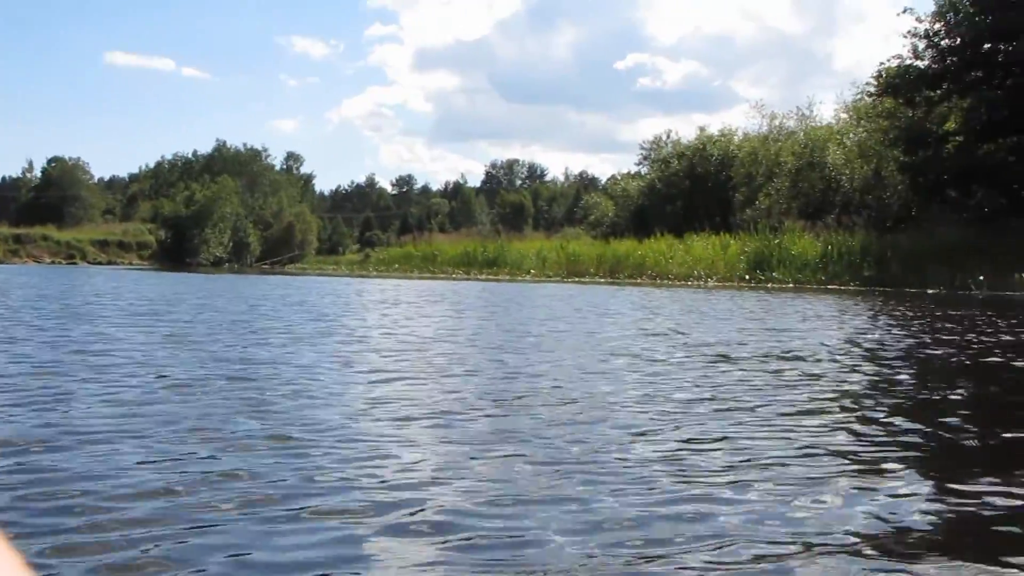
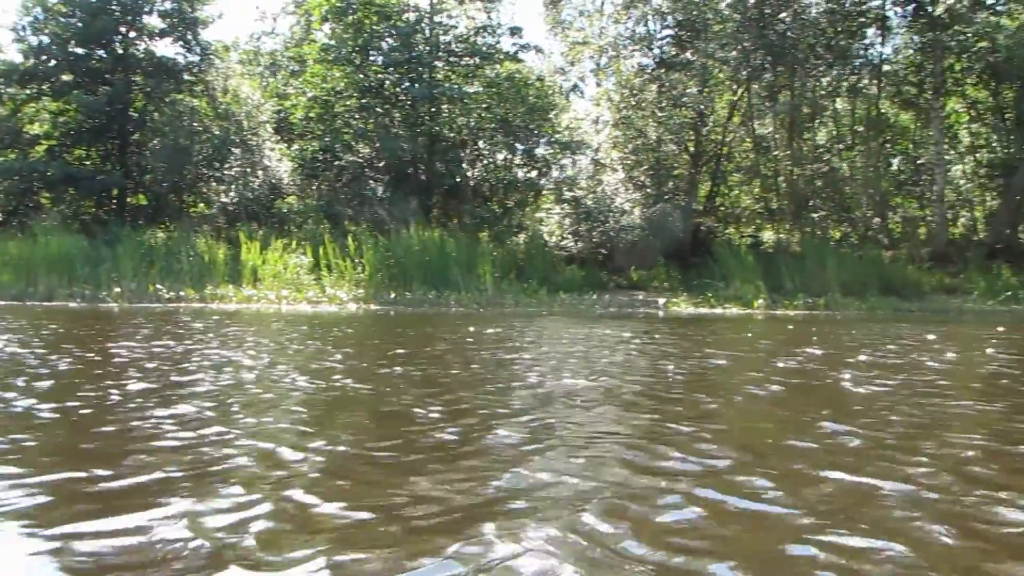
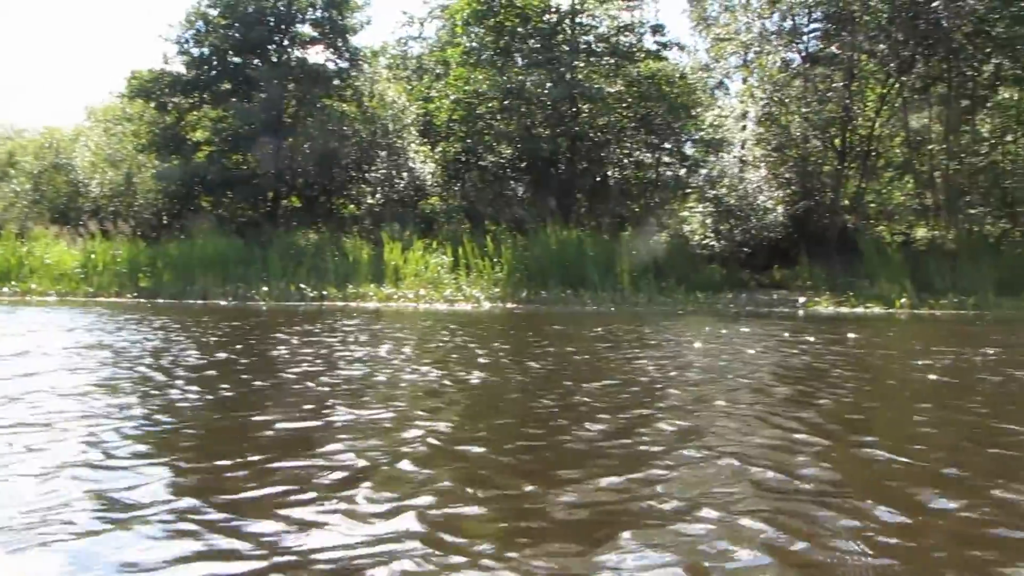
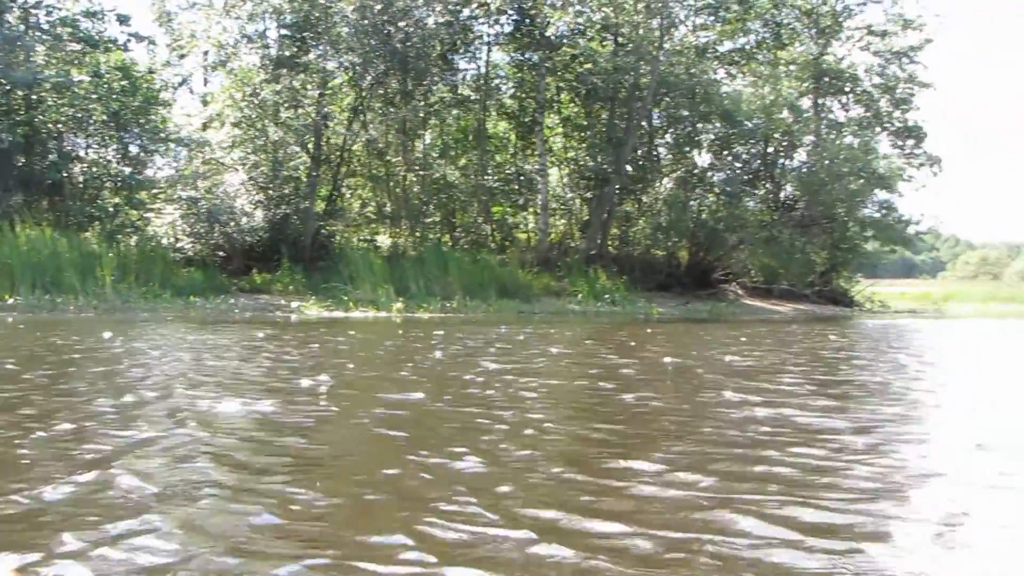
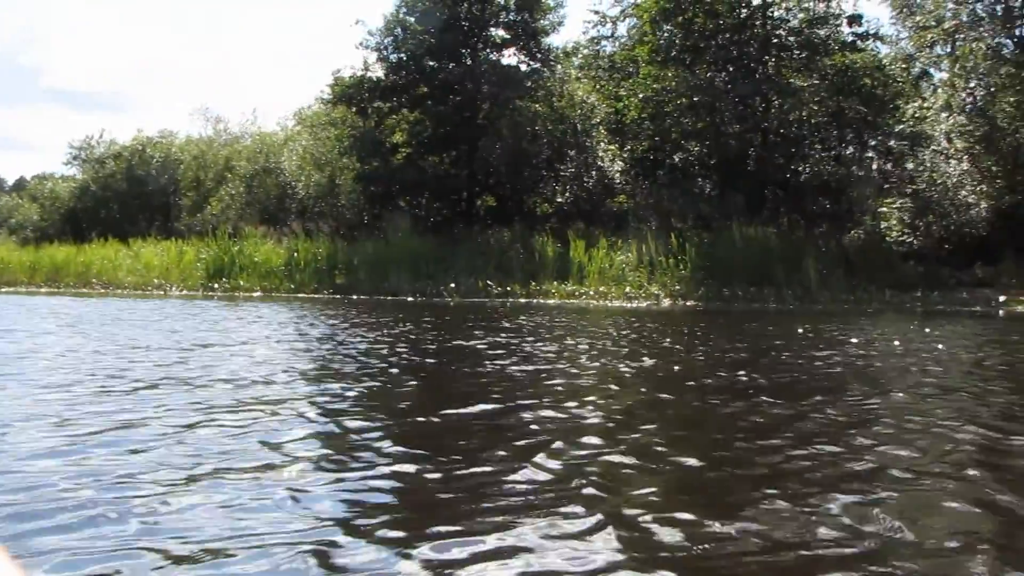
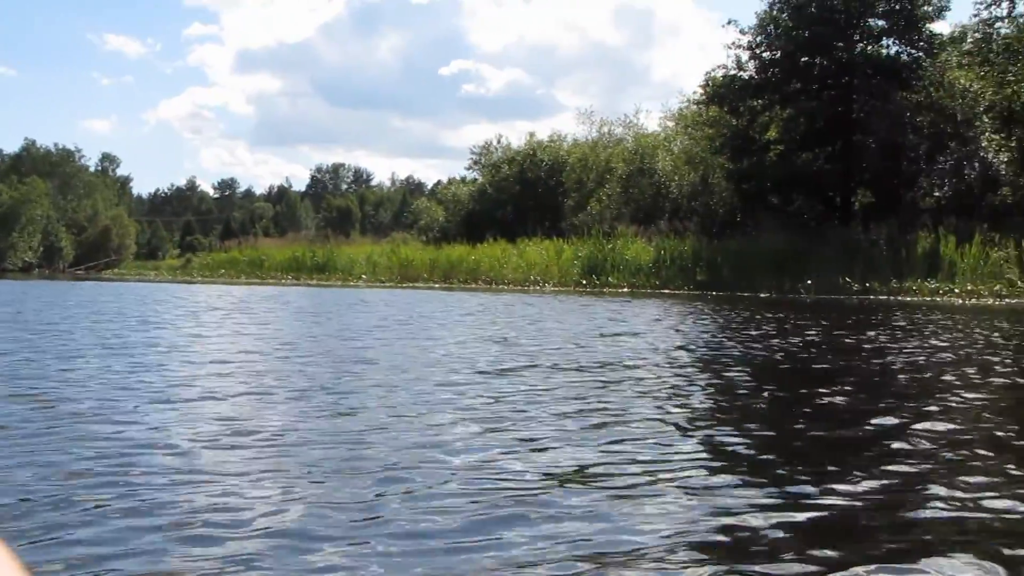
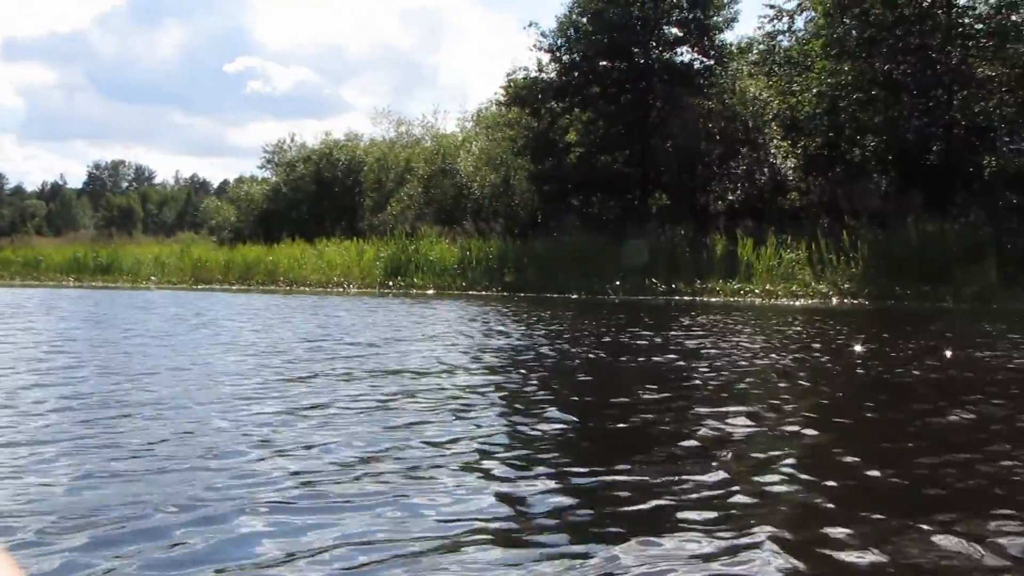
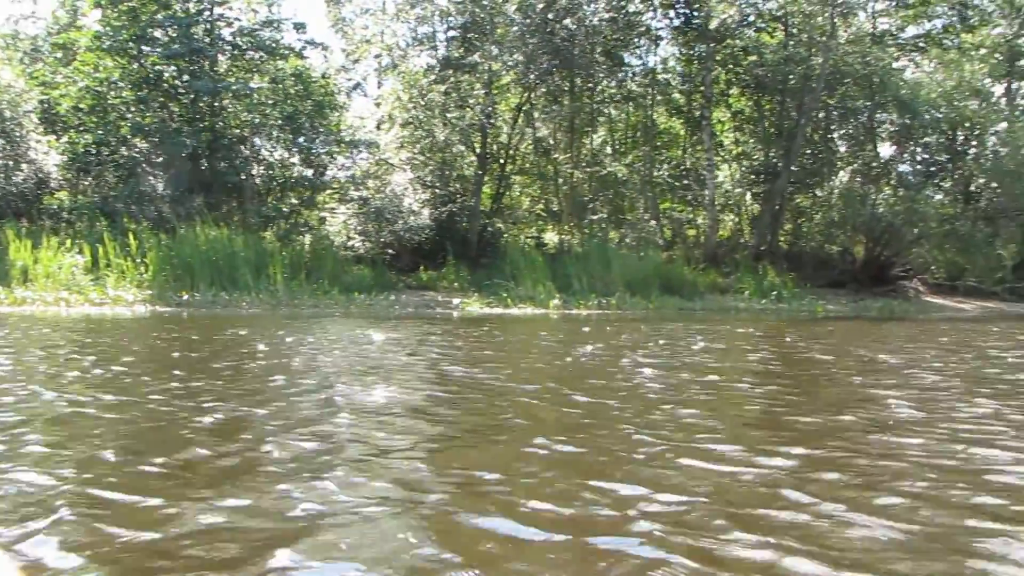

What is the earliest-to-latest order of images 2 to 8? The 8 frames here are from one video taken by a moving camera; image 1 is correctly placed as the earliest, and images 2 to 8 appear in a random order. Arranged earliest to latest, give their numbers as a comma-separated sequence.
6, 7, 5, 3, 2, 8, 4
